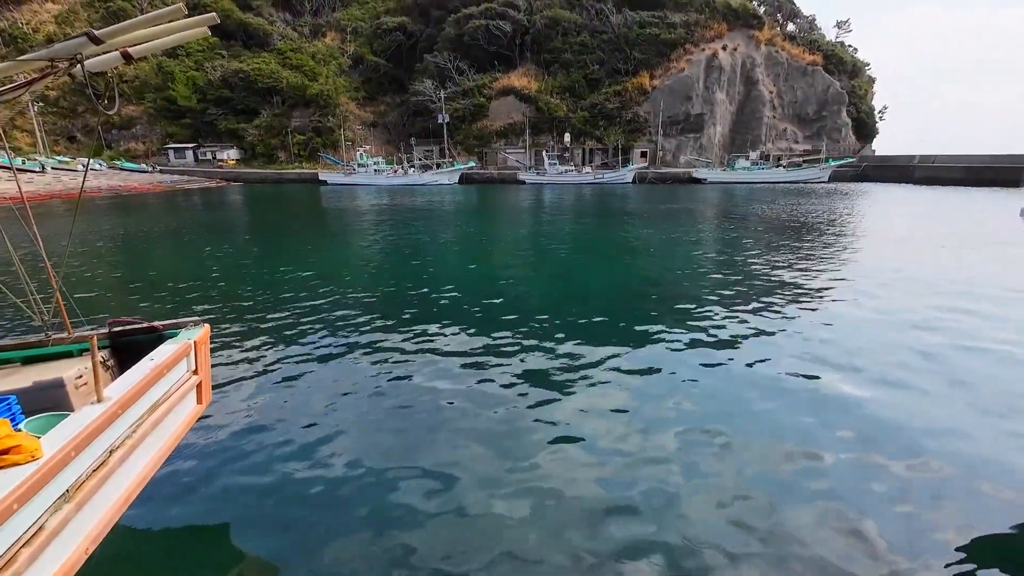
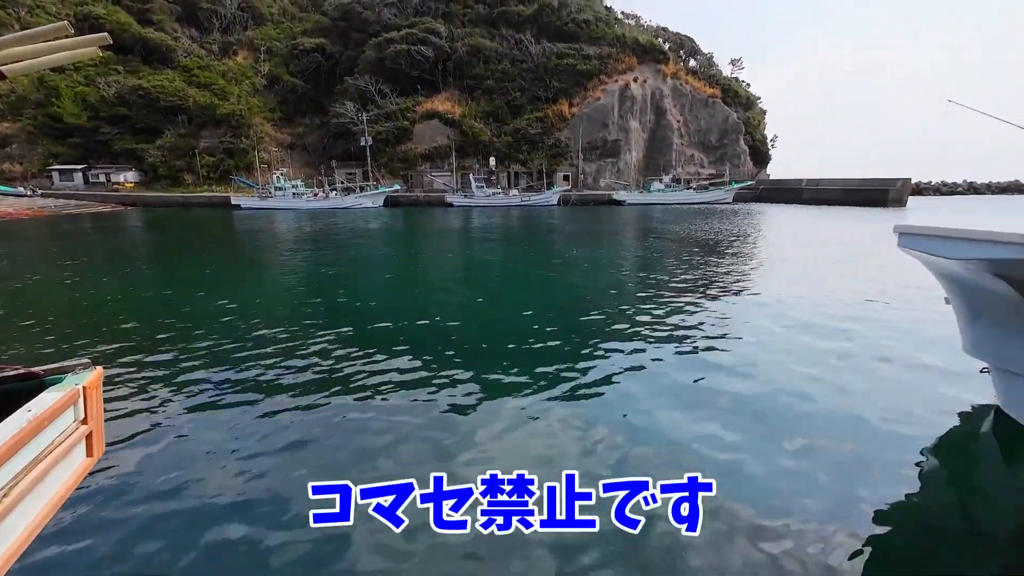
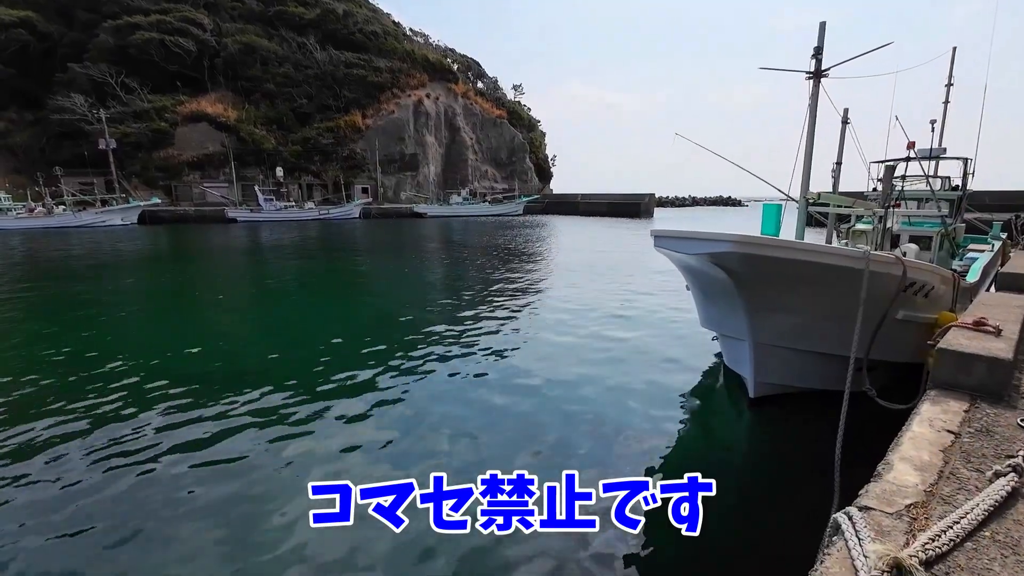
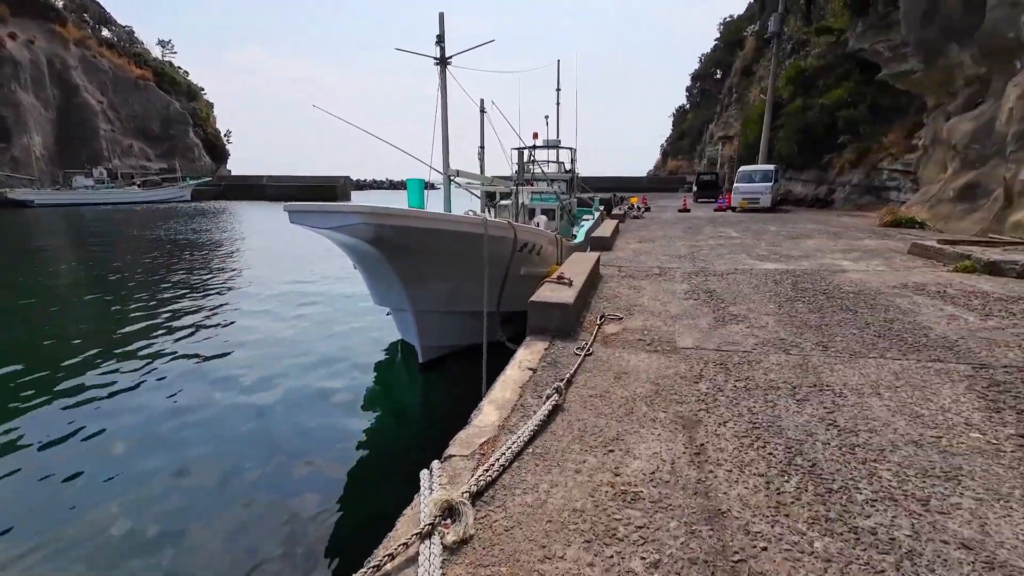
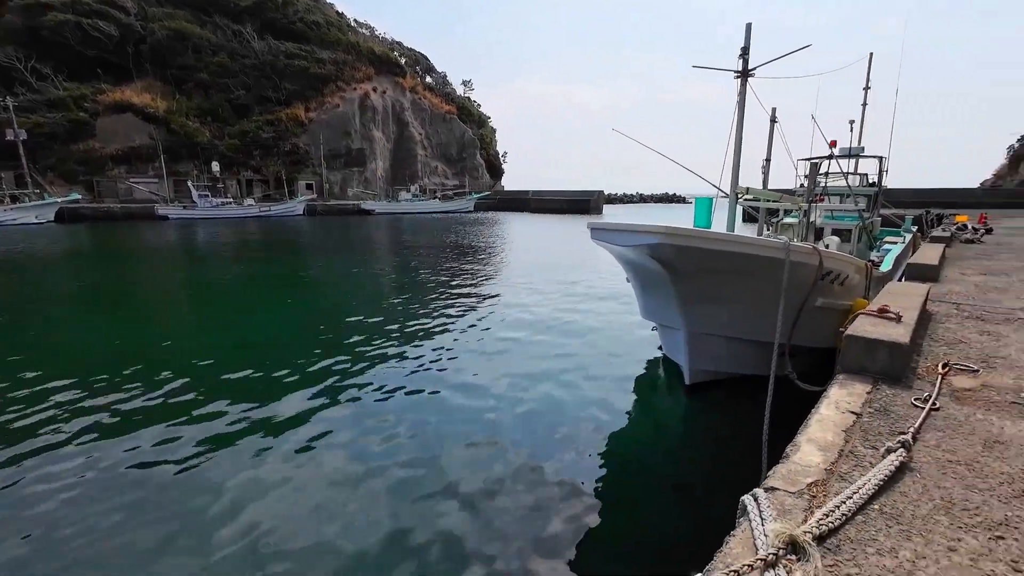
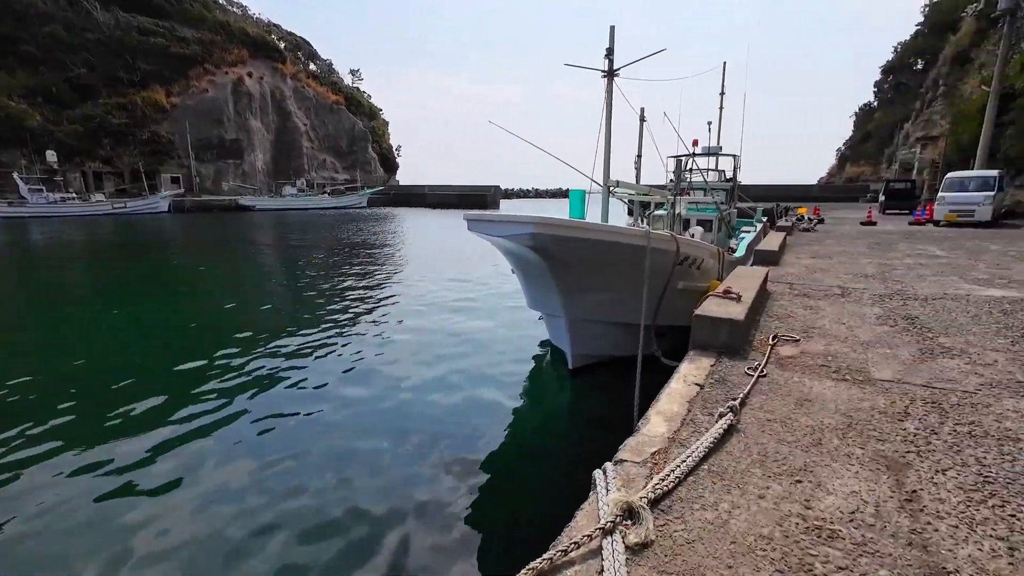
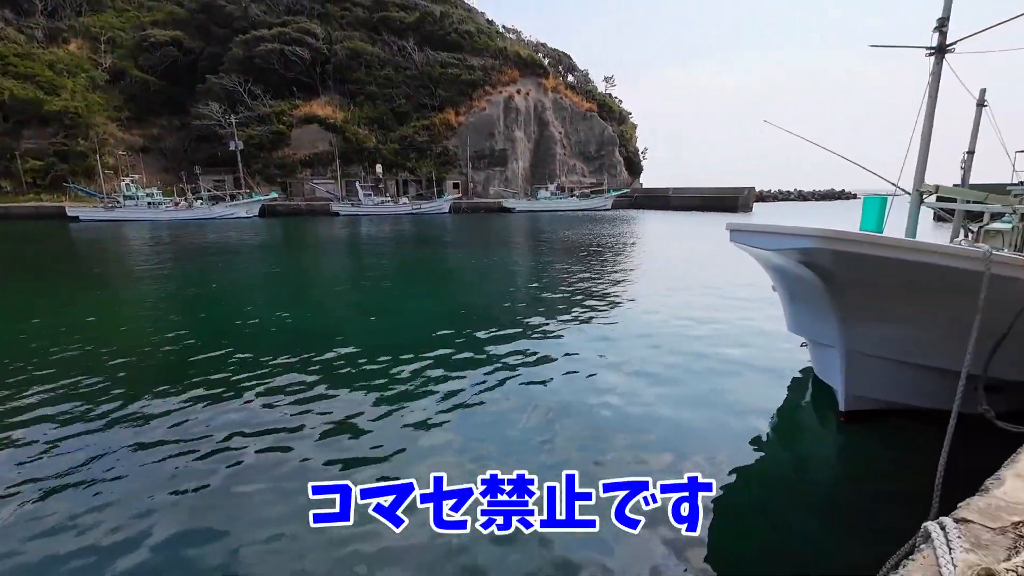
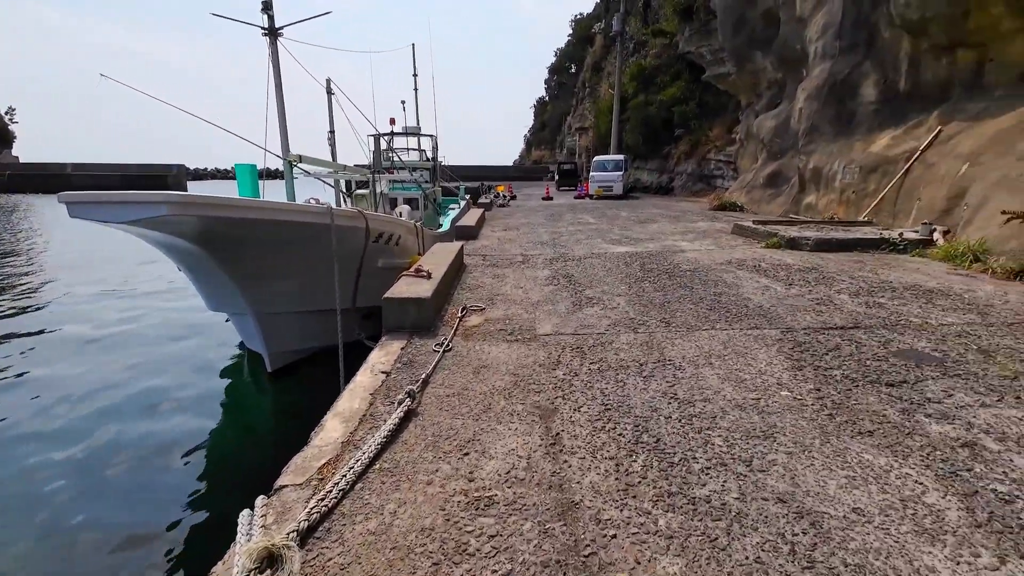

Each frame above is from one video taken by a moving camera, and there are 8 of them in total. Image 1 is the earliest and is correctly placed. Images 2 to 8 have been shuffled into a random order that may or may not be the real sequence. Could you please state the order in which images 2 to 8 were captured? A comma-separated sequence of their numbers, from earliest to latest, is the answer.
2, 7, 3, 5, 6, 4, 8
